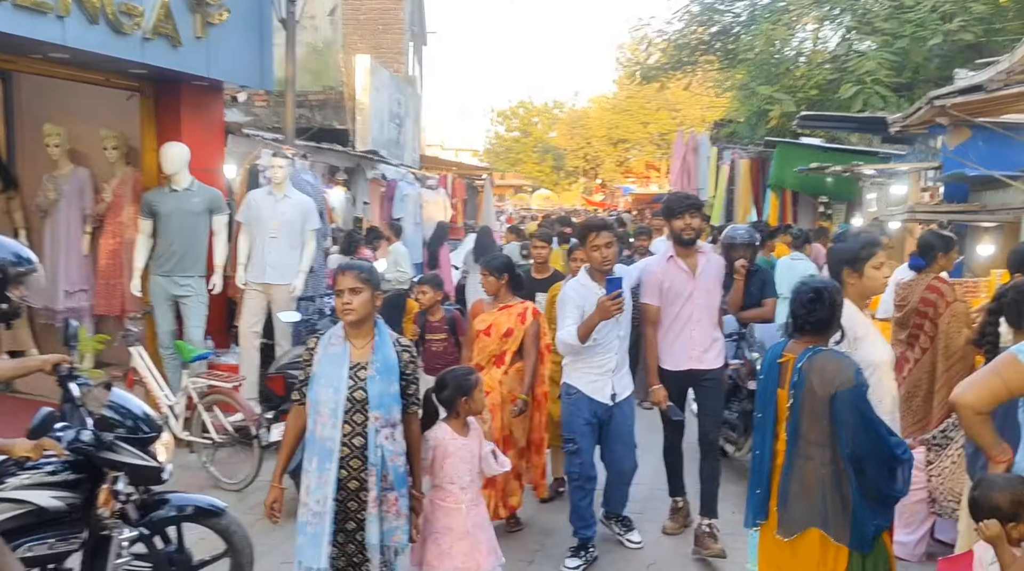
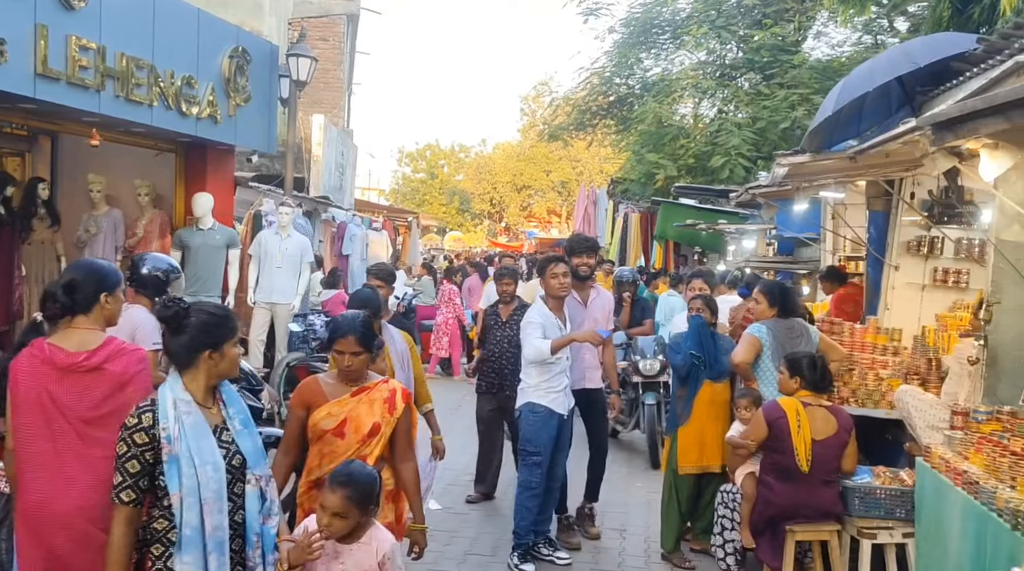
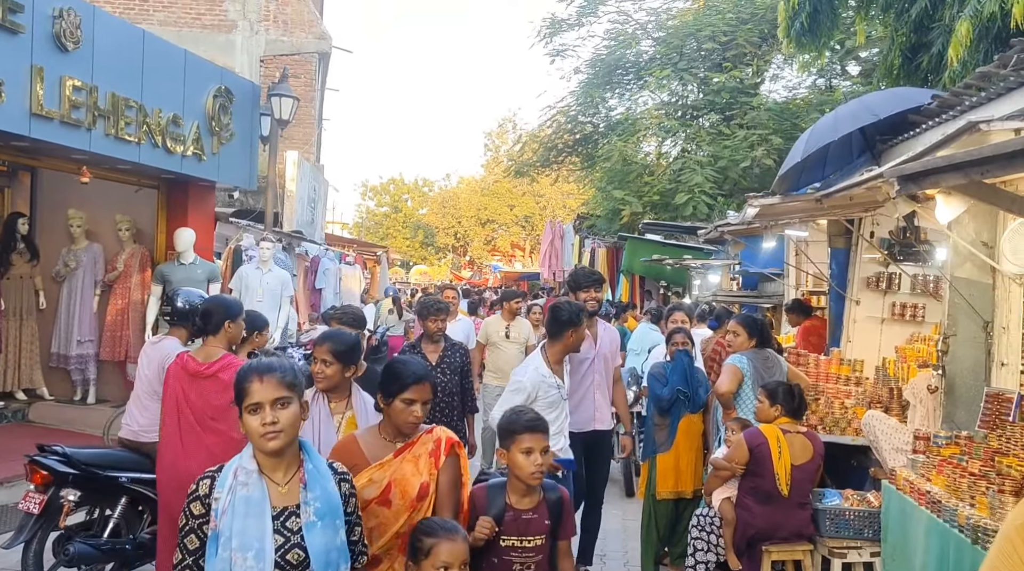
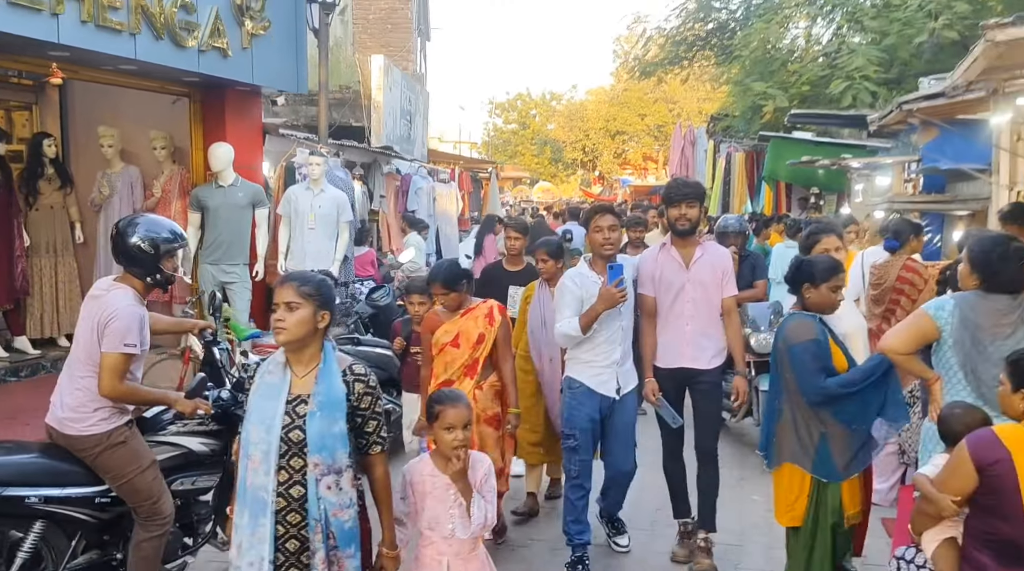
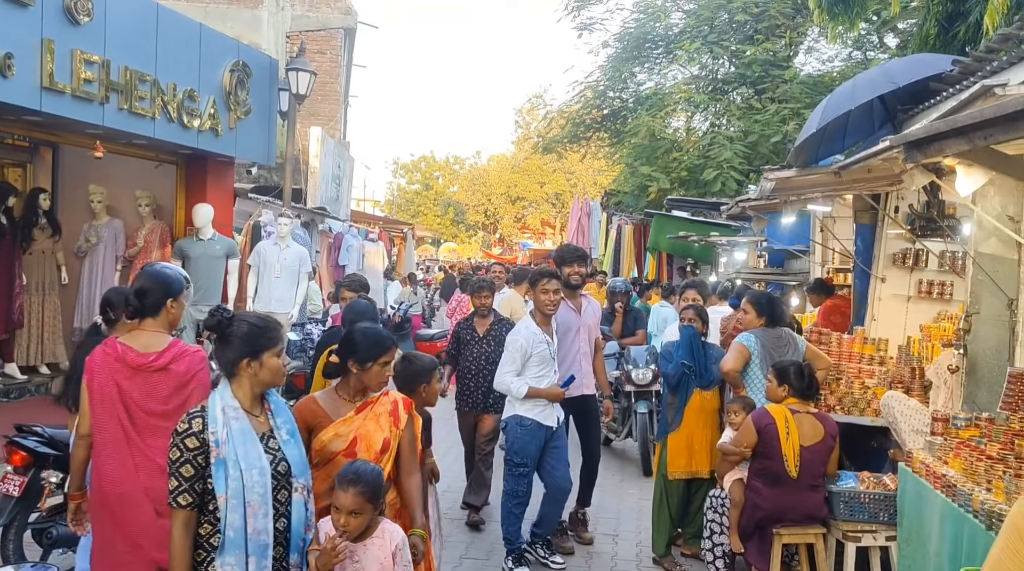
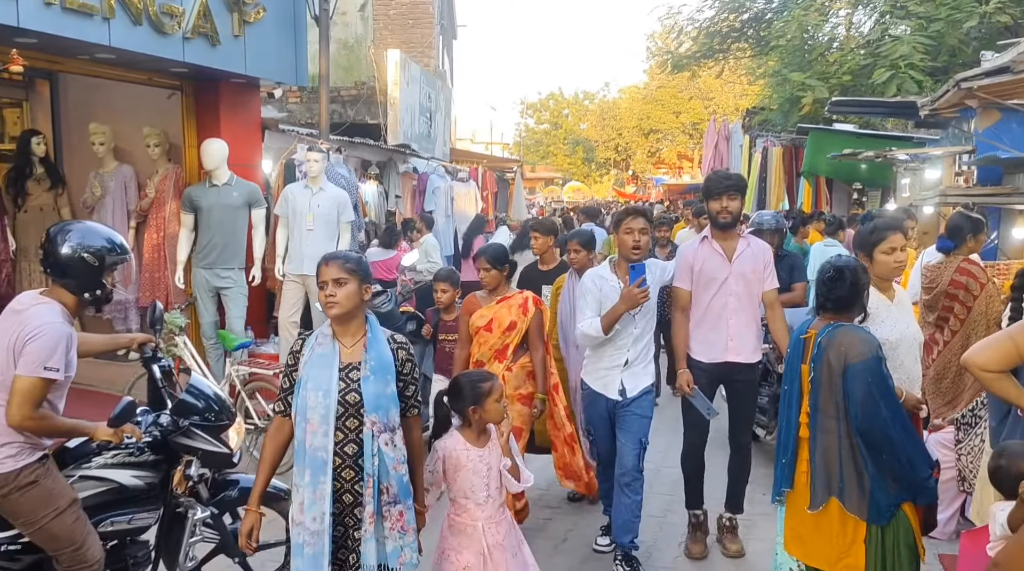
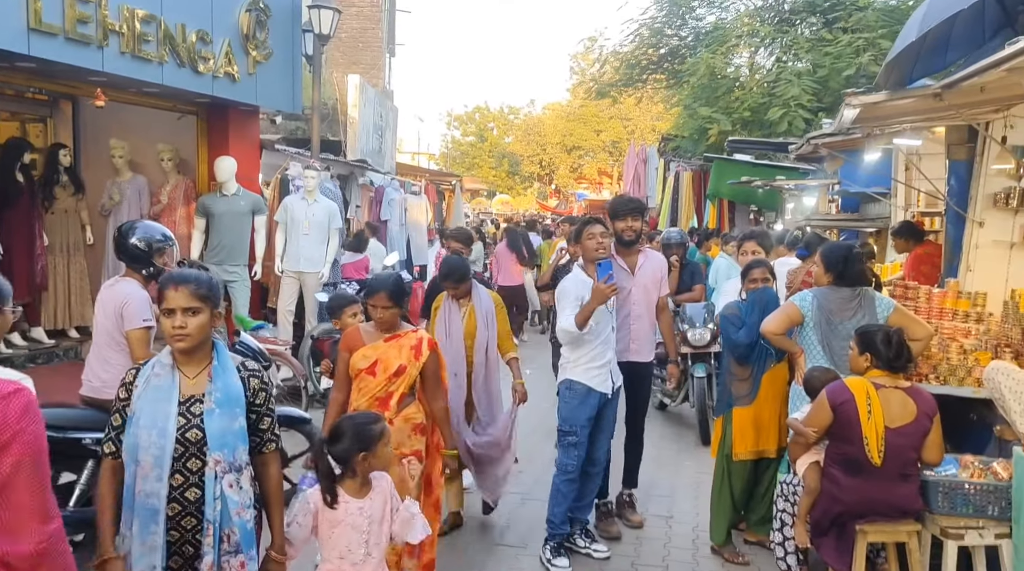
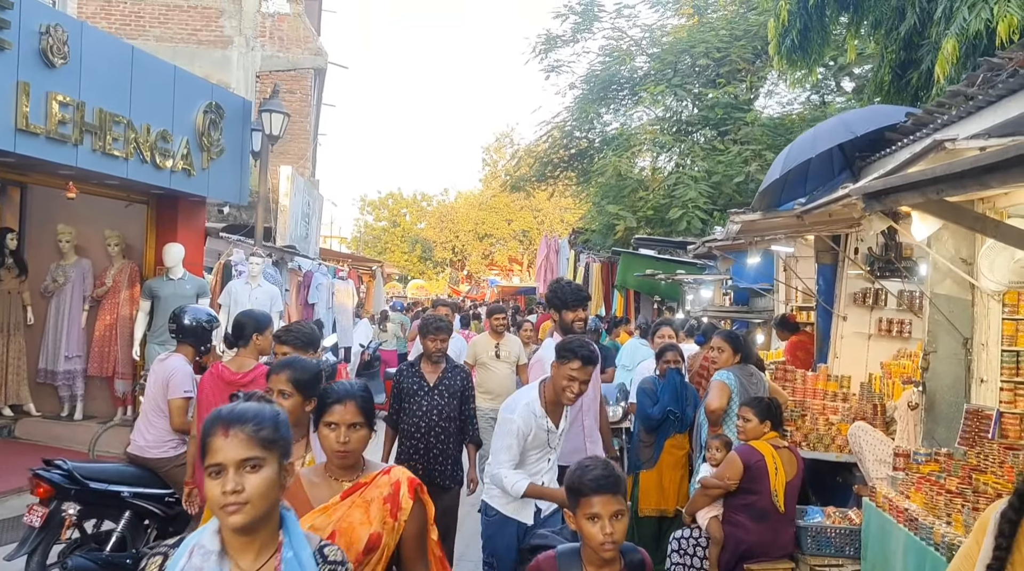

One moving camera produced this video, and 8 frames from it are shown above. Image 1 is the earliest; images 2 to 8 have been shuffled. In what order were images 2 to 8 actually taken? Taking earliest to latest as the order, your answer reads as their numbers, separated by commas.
6, 4, 7, 2, 5, 3, 8
